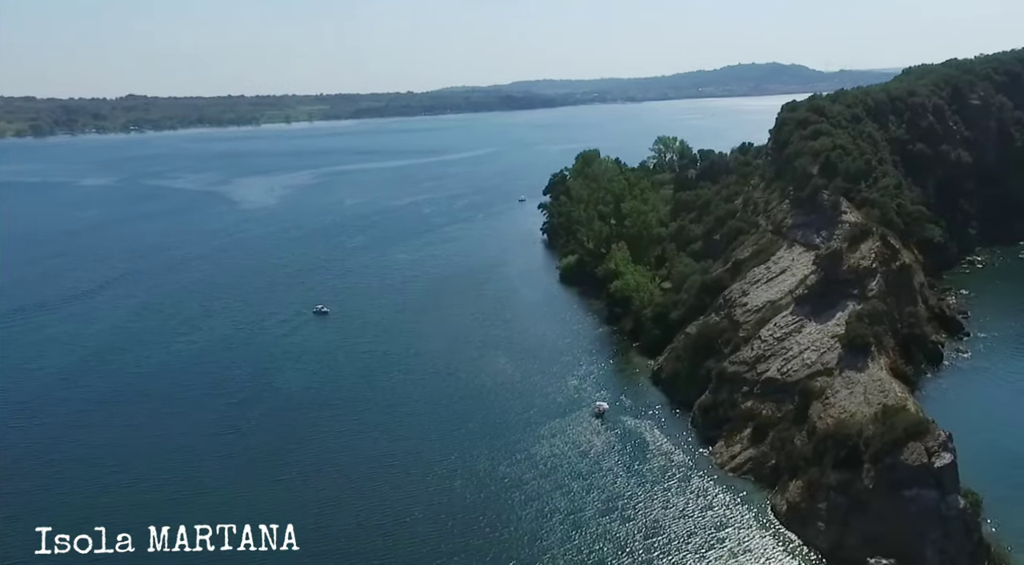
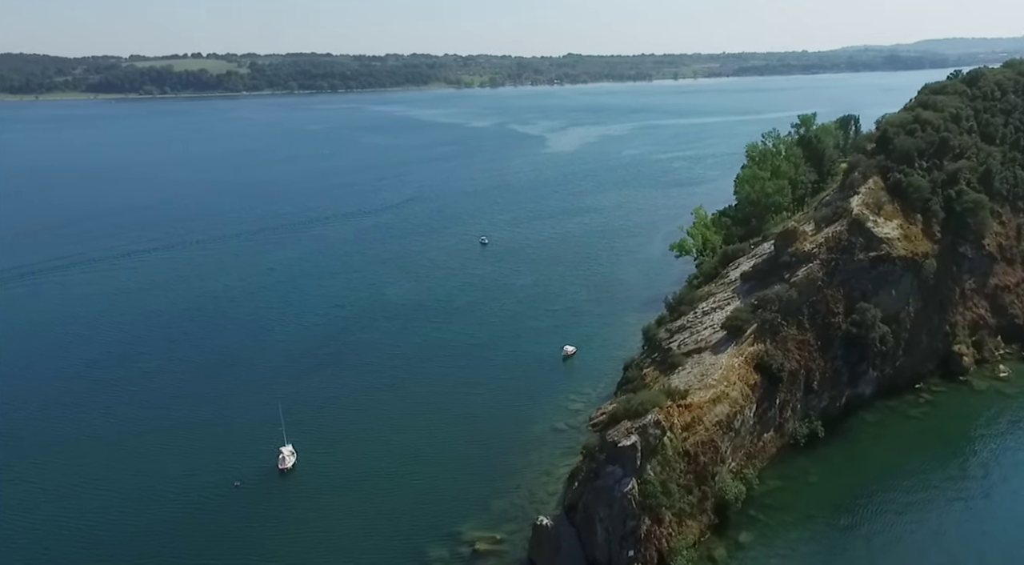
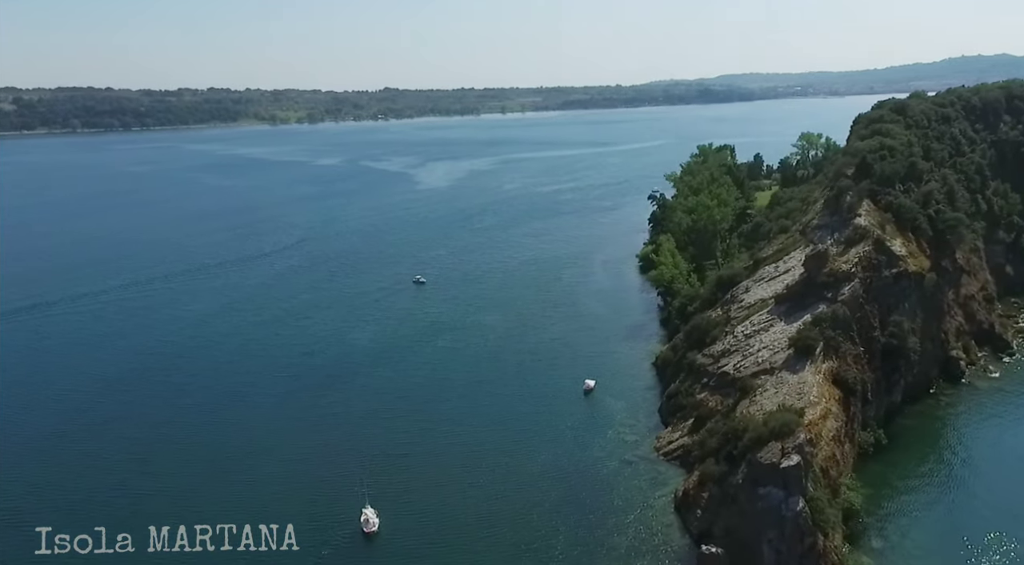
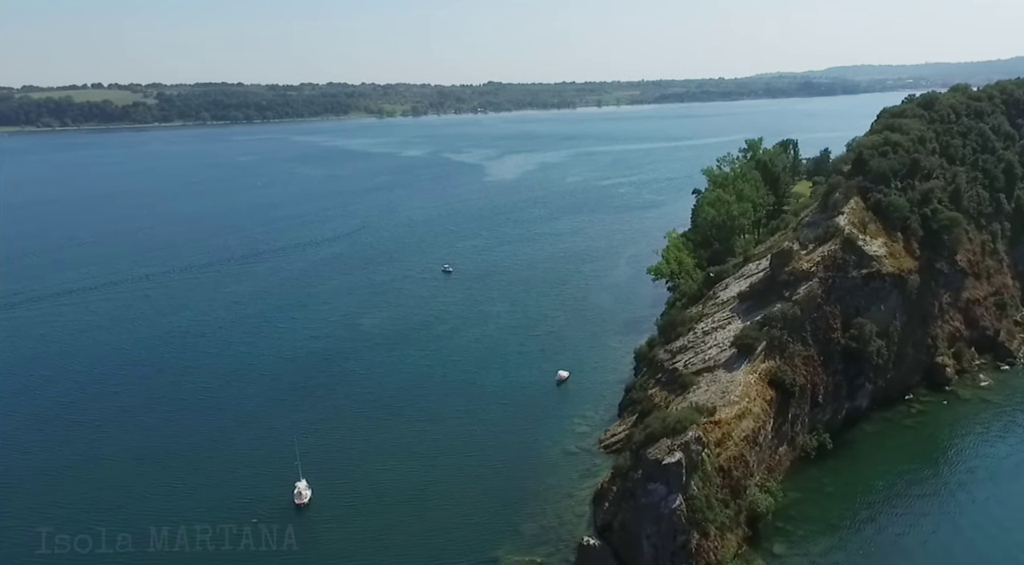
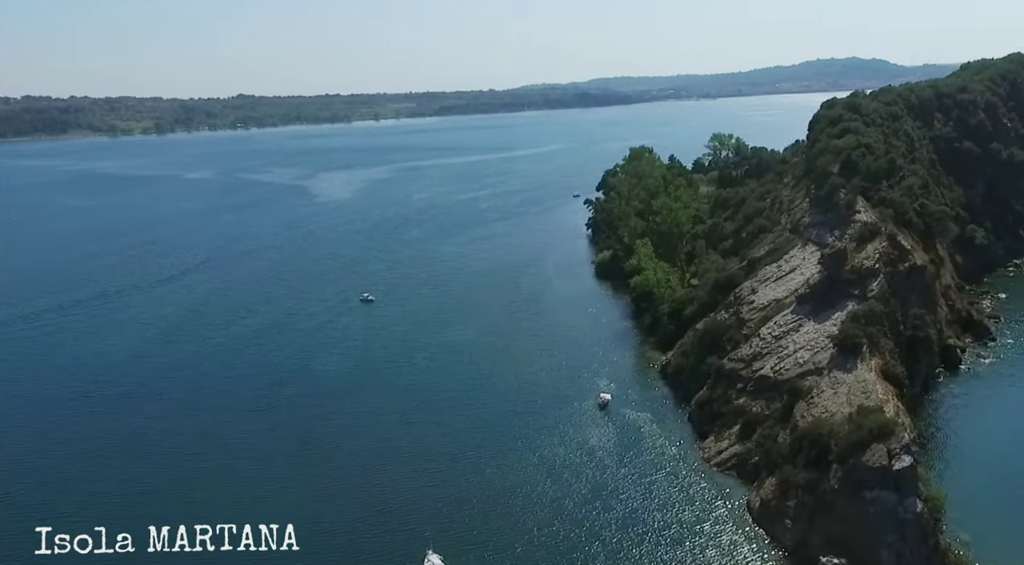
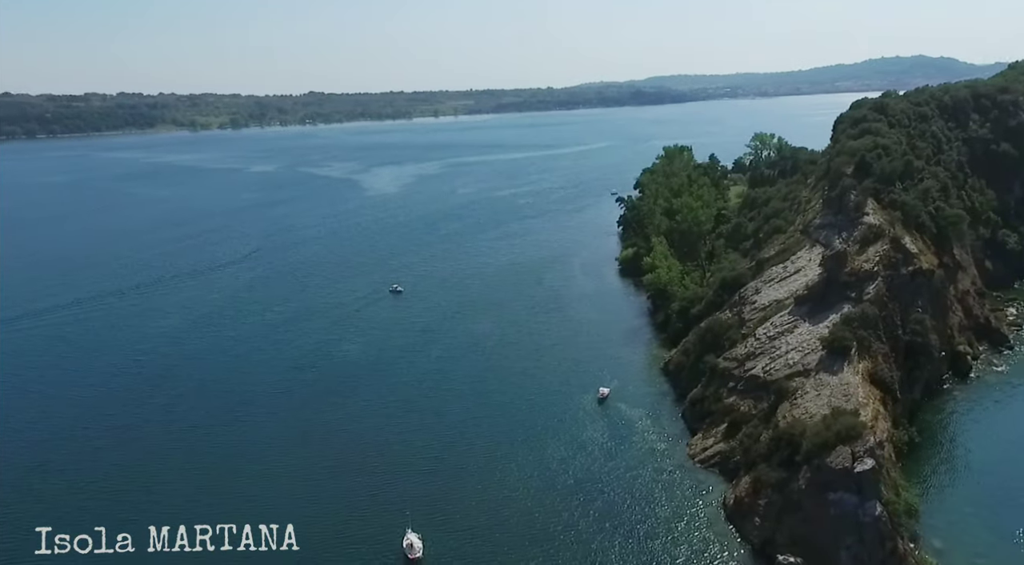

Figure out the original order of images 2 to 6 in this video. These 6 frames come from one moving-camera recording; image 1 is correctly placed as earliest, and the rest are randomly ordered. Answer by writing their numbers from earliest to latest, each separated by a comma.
5, 6, 3, 4, 2
